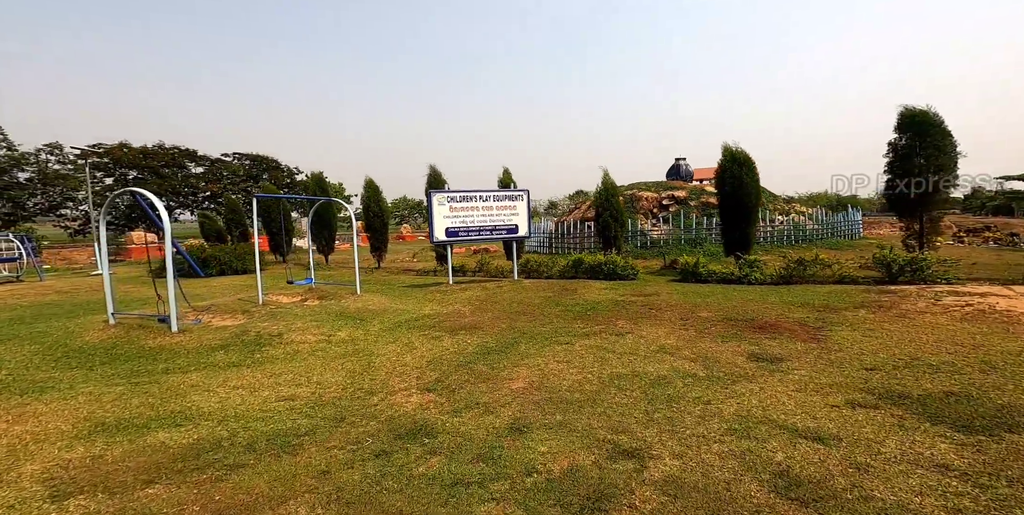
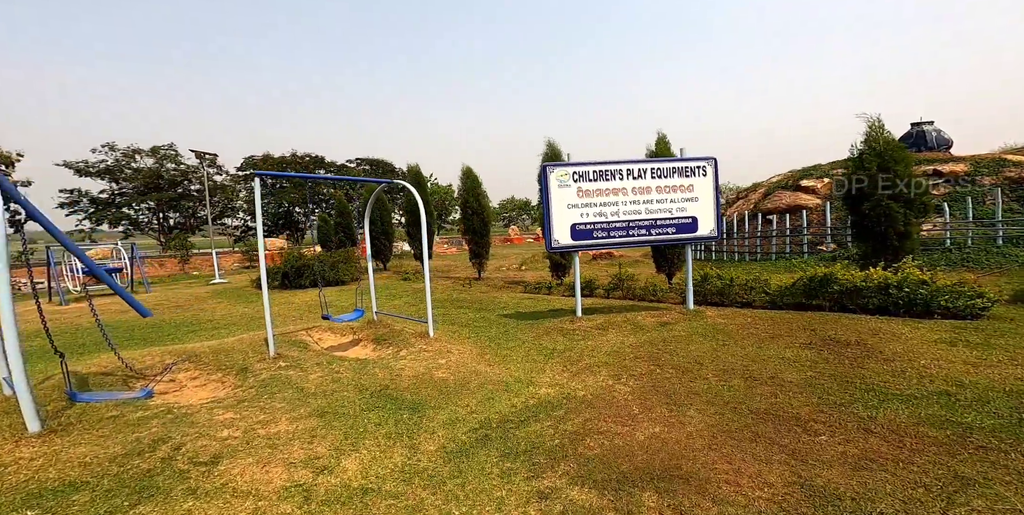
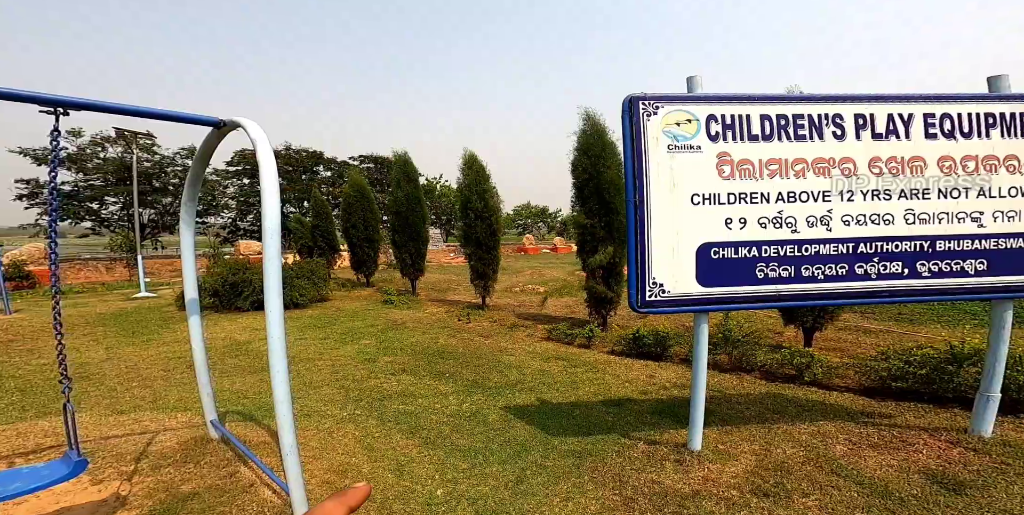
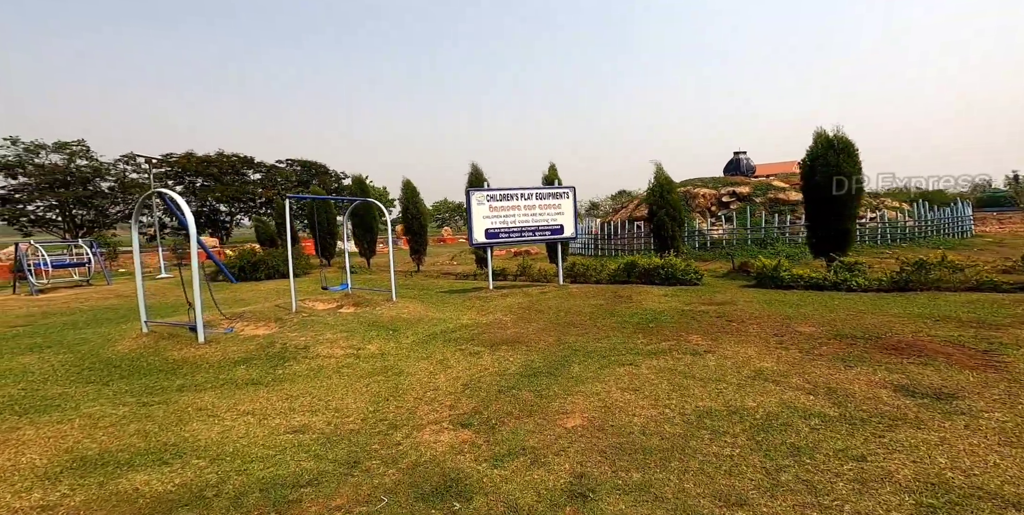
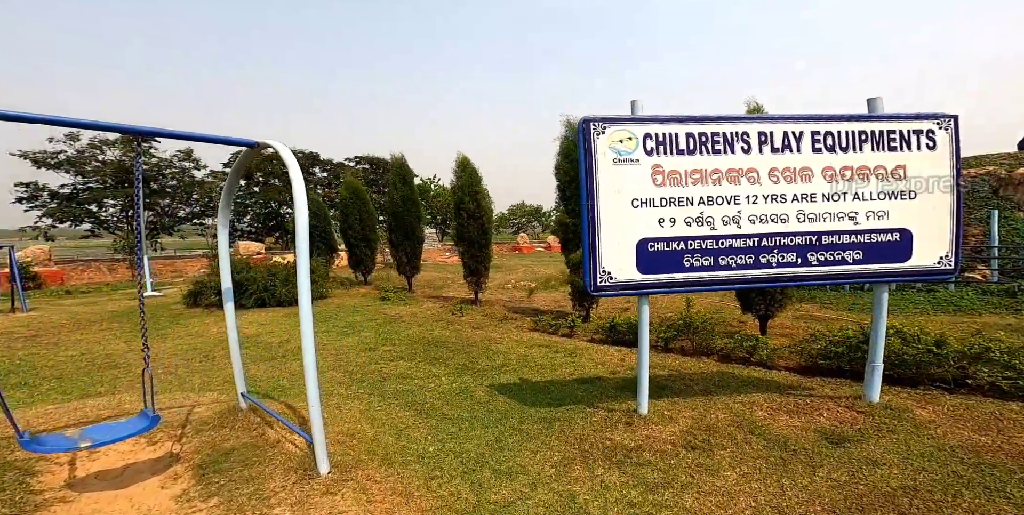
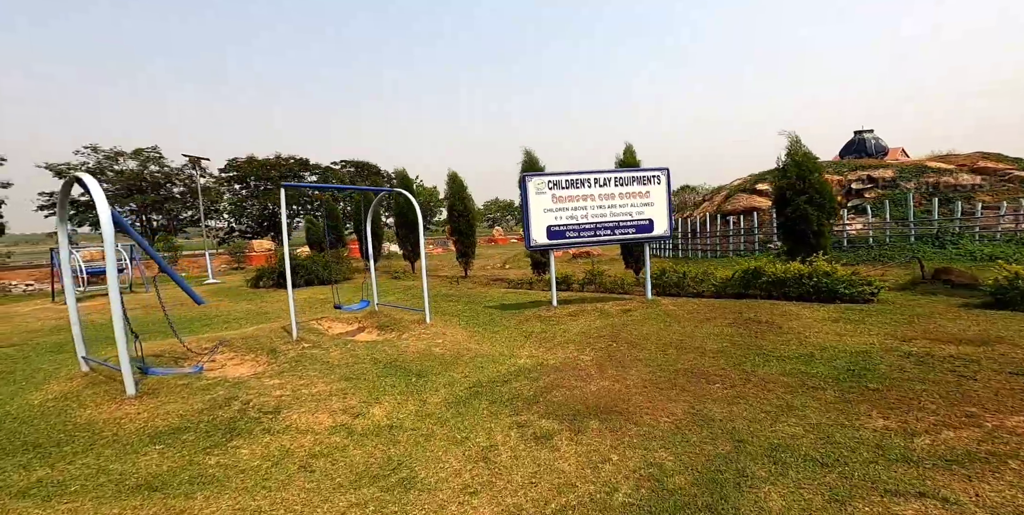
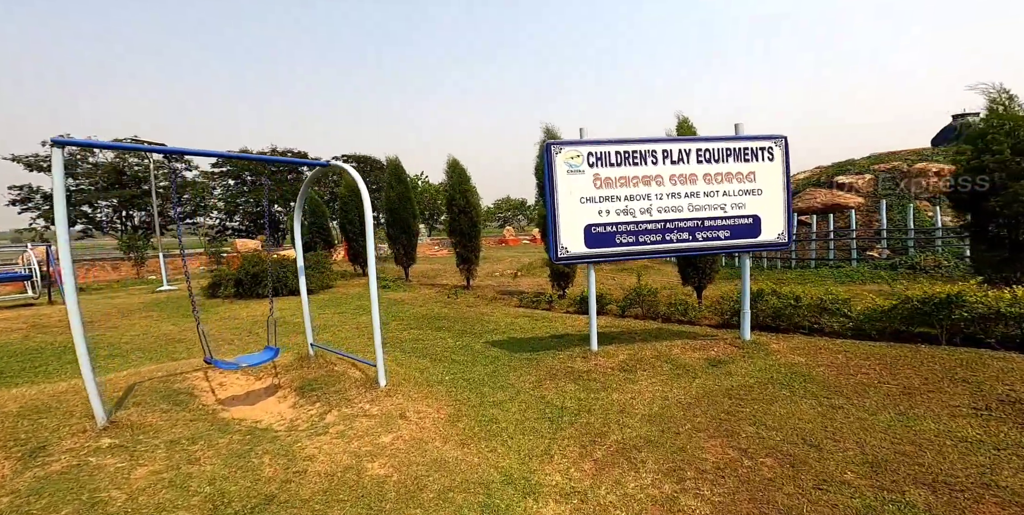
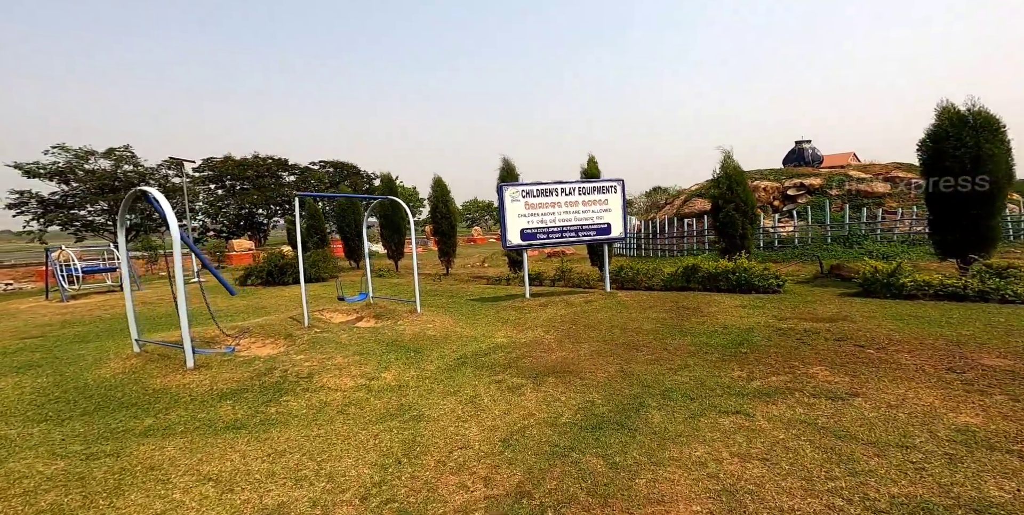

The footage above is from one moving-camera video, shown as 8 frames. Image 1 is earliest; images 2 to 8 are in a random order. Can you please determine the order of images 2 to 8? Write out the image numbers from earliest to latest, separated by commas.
4, 8, 6, 2, 7, 5, 3
